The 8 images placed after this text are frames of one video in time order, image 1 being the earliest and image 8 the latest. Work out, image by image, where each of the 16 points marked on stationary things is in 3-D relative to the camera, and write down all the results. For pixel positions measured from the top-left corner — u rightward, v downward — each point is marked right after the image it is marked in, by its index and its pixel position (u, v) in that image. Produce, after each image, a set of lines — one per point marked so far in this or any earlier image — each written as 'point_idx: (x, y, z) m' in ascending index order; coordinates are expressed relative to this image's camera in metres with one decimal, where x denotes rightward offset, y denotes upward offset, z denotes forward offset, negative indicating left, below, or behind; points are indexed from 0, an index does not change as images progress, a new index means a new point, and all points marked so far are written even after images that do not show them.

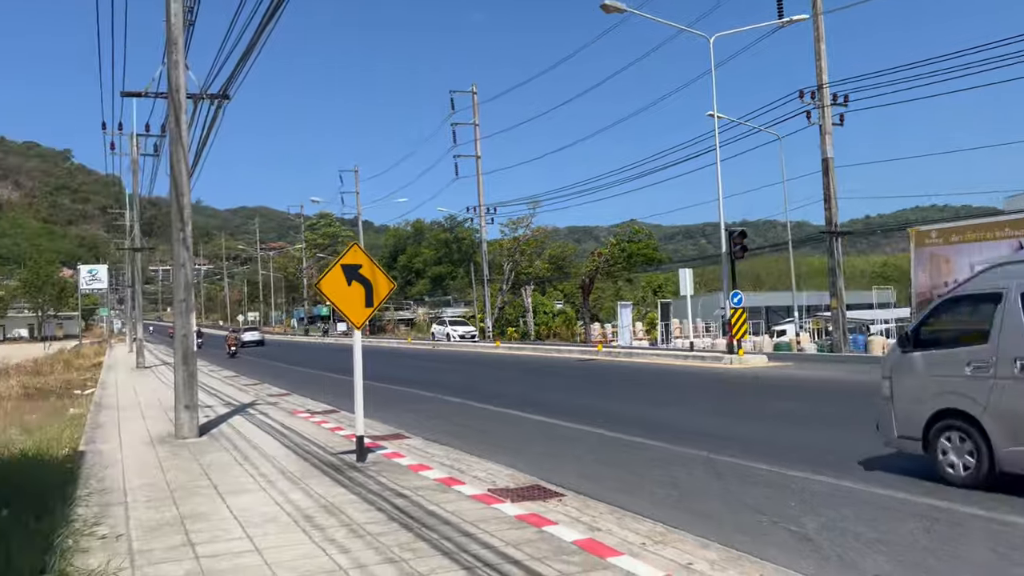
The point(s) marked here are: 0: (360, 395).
0: (-1.6, -1.1, +8.8) m
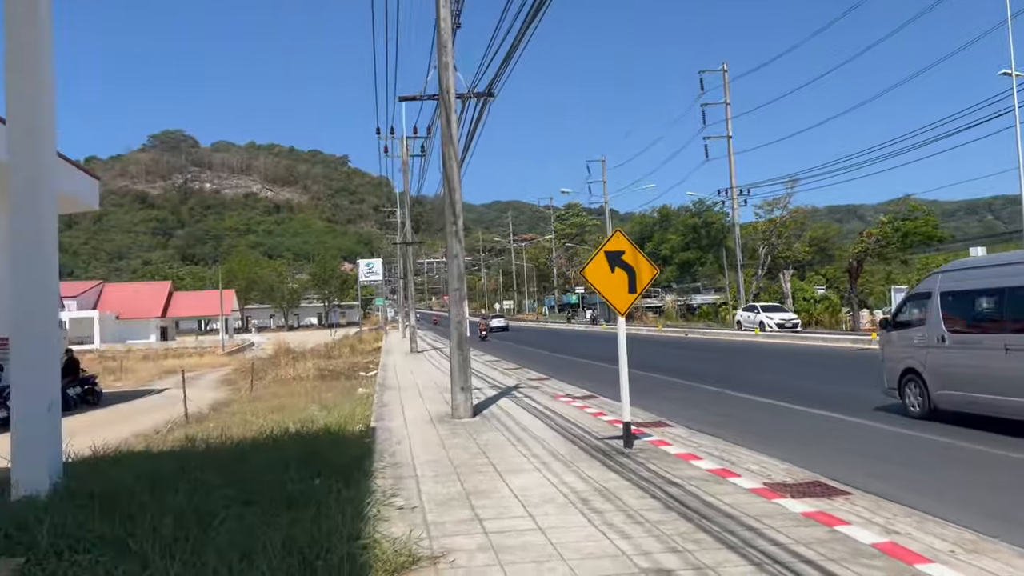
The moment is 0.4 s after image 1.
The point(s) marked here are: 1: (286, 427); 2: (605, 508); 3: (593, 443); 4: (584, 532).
0: (+1.2, -1.0, +8.8) m
1: (-2.9, -1.8, +11.0) m
2: (+0.7, -1.6, +6.0) m
3: (+0.9, -1.7, +9.3) m
4: (+0.4, -1.5, +5.3) m
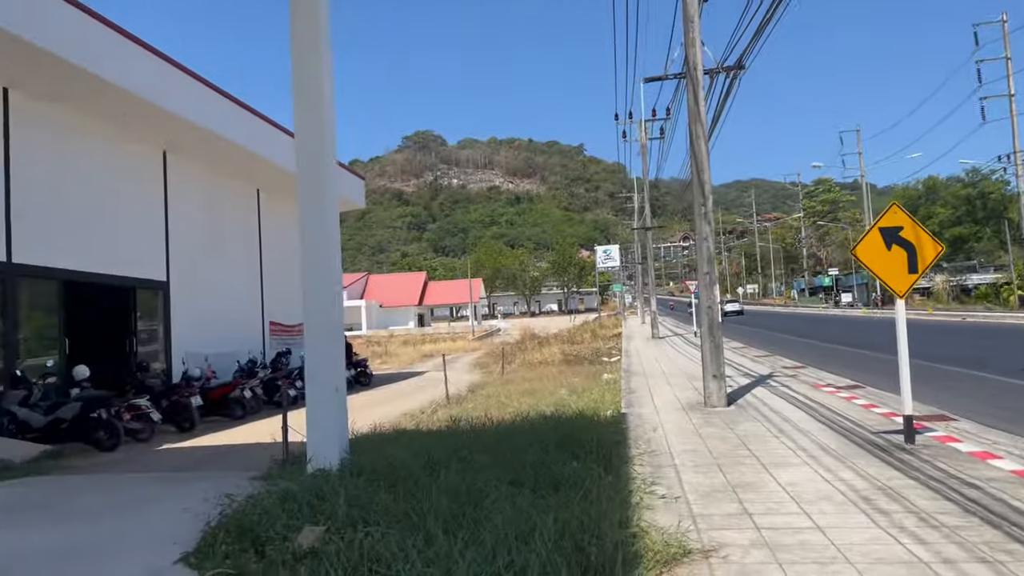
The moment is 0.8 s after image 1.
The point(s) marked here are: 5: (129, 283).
0: (+3.7, -0.8, +8.0) m
1: (+0.4, -1.6, +11.3) m
2: (+2.5, -1.4, +5.5) m
3: (+3.6, -1.5, +8.6) m
4: (+2.0, -1.4, +4.9) m
5: (-6.4, +0.1, +14.1) m
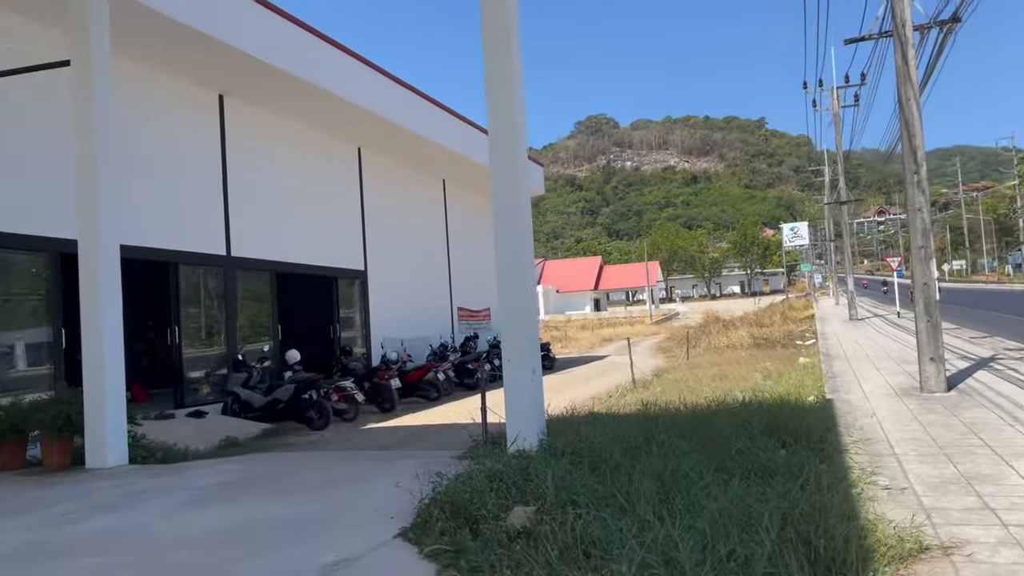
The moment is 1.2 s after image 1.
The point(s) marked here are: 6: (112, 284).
0: (+5.4, -0.5, +6.9) m
1: (+2.9, -1.4, +10.9) m
2: (+3.7, -1.2, +4.8) m
3: (+5.4, -1.2, +7.6) m
4: (+3.2, -1.2, +4.2) m
5: (-3.2, +0.3, +15.0) m
6: (-3.9, 0.0, +8.2) m
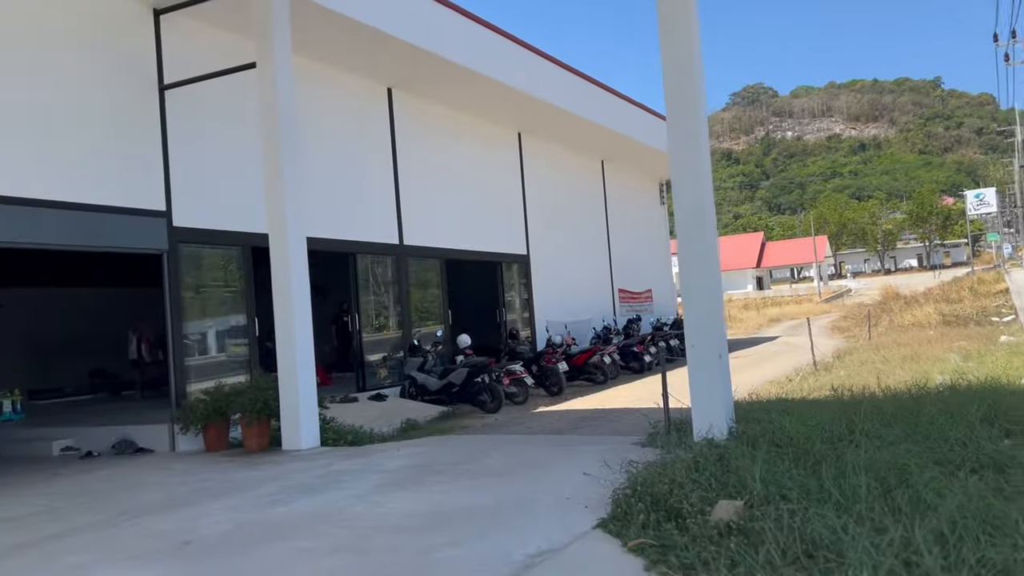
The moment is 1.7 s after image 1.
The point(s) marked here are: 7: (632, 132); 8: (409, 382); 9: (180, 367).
0: (+6.8, -0.2, +5.7) m
1: (+5.0, -1.1, +10.0) m
2: (+4.7, -1.1, +3.9) m
3: (+6.9, -0.9, +6.3) m
4: (+4.1, -1.1, +3.4) m
5: (-0.3, +0.5, +15.1) m
6: (-2.1, +0.1, +8.6) m
7: (+2.5, +3.3, +17.9) m
8: (-1.5, -1.3, +12.0) m
9: (-3.6, -0.8, +9.2) m
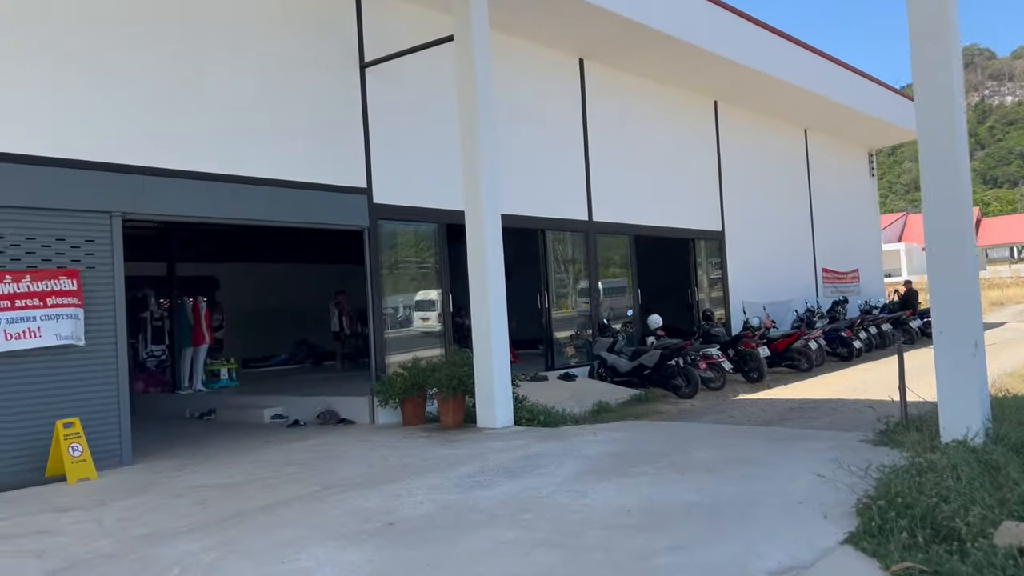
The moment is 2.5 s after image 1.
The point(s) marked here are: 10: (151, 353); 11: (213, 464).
0: (+7.9, -0.2, +3.7) m
1: (+7.1, -0.9, +8.4) m
2: (+5.6, -1.0, +2.4) m
3: (+8.2, -0.9, +4.3) m
4: (+4.9, -1.0, +2.1) m
5: (+3.0, +0.9, +14.4) m
6: (-0.2, +0.4, +8.4) m
7: (+6.3, +3.7, +16.5) m
8: (+1.2, -1.0, +11.6) m
9: (-1.5, -0.6, +9.4) m
10: (-5.3, -1.0, +12.5) m
11: (-2.5, -1.4, +7.0) m
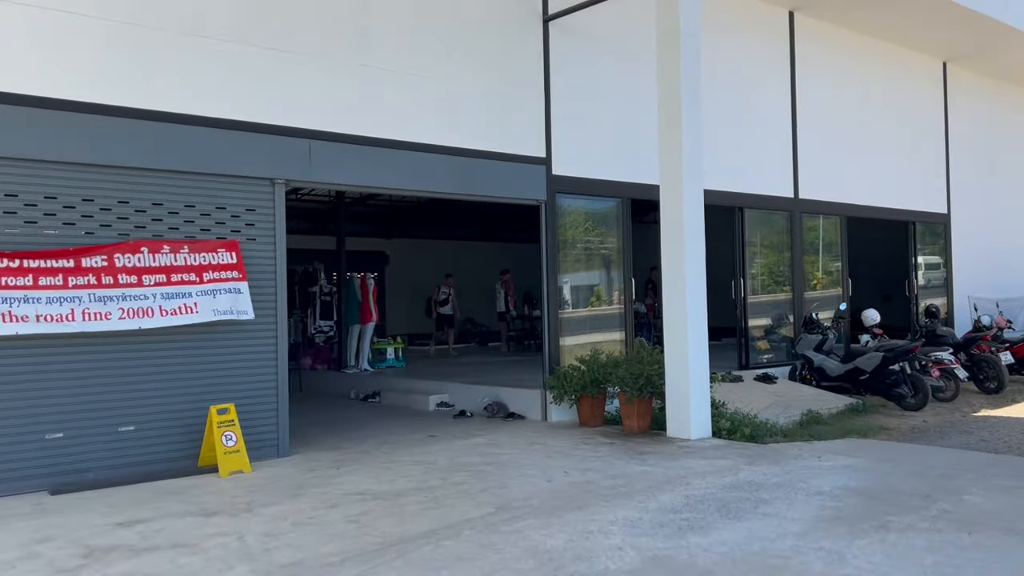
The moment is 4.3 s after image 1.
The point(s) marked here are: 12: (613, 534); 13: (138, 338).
0: (+8.6, -0.4, +1.1) m
1: (+8.6, -1.0, +5.8) m
2: (+6.0, -1.2, +0.2) m
3: (+9.0, -1.1, +1.6) m
4: (+5.3, -1.2, +0.1) m
5: (+5.8, +1.0, +12.4) m
6: (+1.6, +0.5, +7.2) m
7: (+9.5, +3.8, +13.8) m
8: (+3.4, -0.9, +10.1) m
9: (+0.4, -0.4, +8.4) m
10: (-2.8, -0.6, +12.2) m
11: (-1.0, -1.3, +6.2) m
12: (+0.5, -1.2, +4.2) m
13: (-2.6, -0.4, +5.9) m
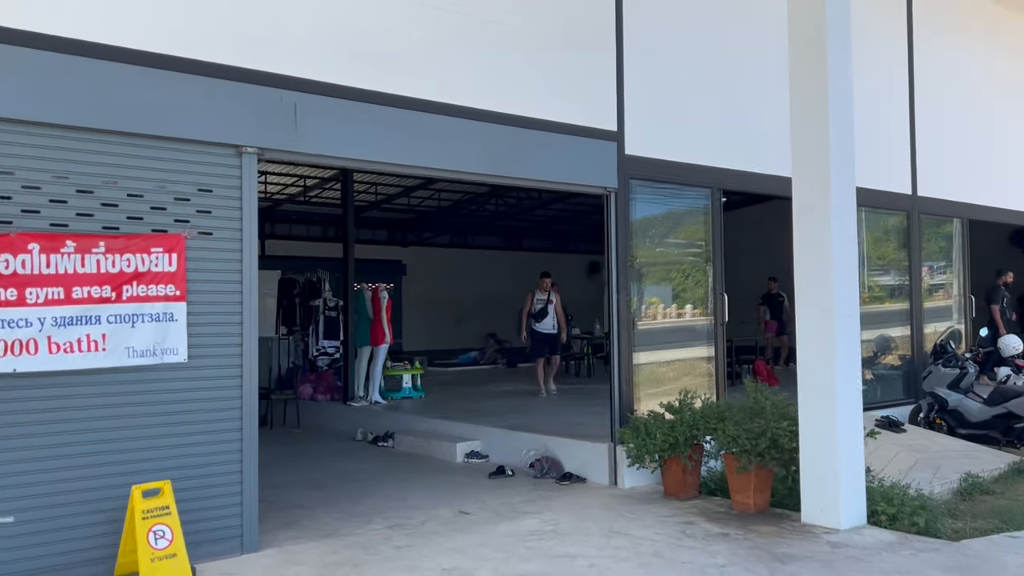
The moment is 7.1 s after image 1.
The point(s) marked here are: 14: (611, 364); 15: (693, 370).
0: (+8.9, -0.5, -1.2) m
1: (+9.0, -1.2, +3.5) m
2: (+6.2, -1.3, -2.0) m
3: (+9.3, -1.2, -0.7) m
4: (+5.5, -1.3, -2.1) m
5: (+6.3, +0.8, +10.2) m
6: (+2.0, +0.4, +5.1) m
7: (+10.1, +3.5, +11.5) m
8: (+3.9, -1.0, +7.9) m
9: (+0.8, -0.5, +6.3) m
10: (-2.3, -0.7, +10.1) m
11: (-0.7, -1.4, +4.2) m
12: (+0.8, -1.3, +2.1) m
13: (-2.2, -0.4, +3.9) m
14: (+0.7, -0.6, +6.2) m
15: (+1.4, -0.7, +6.9) m
